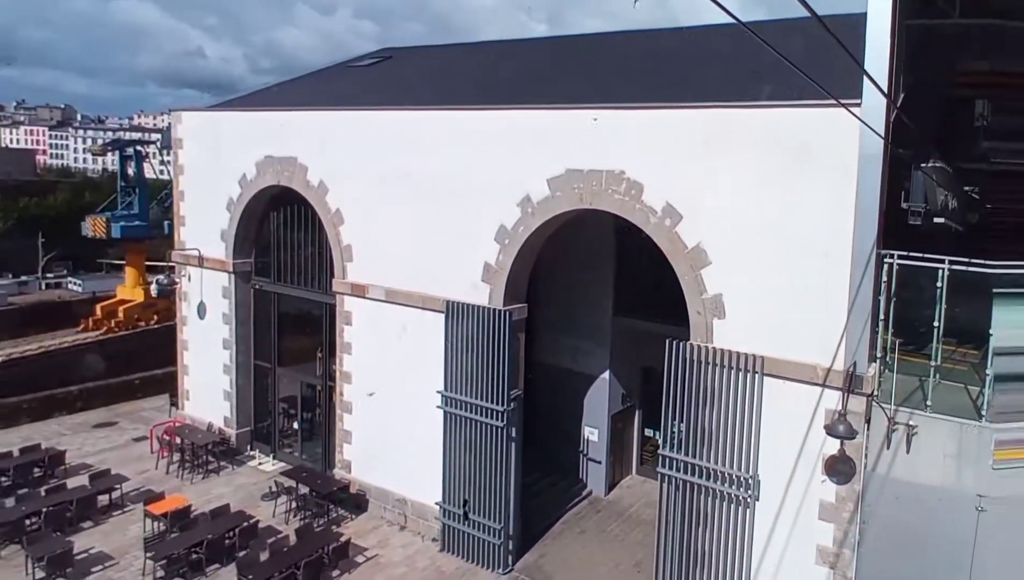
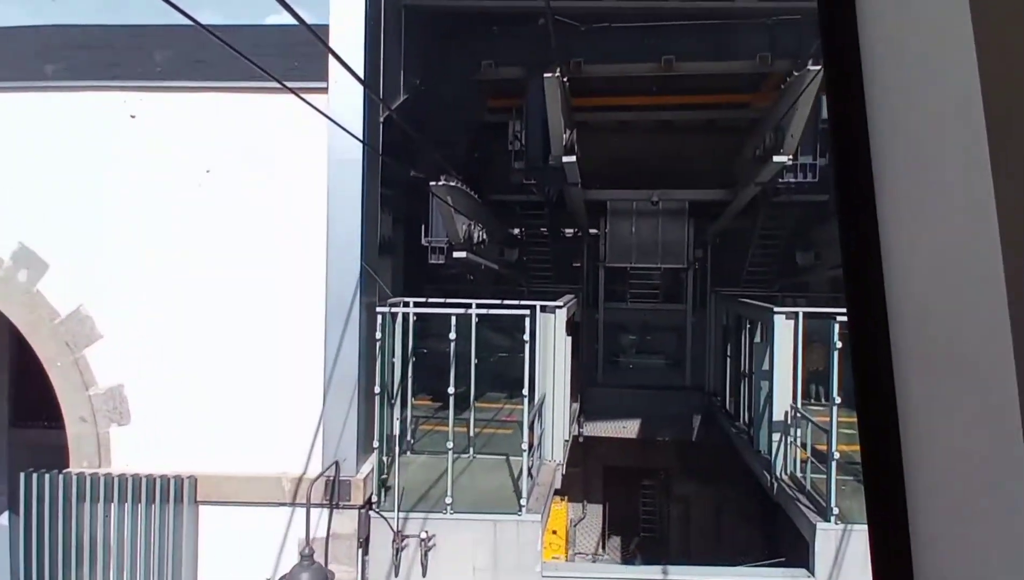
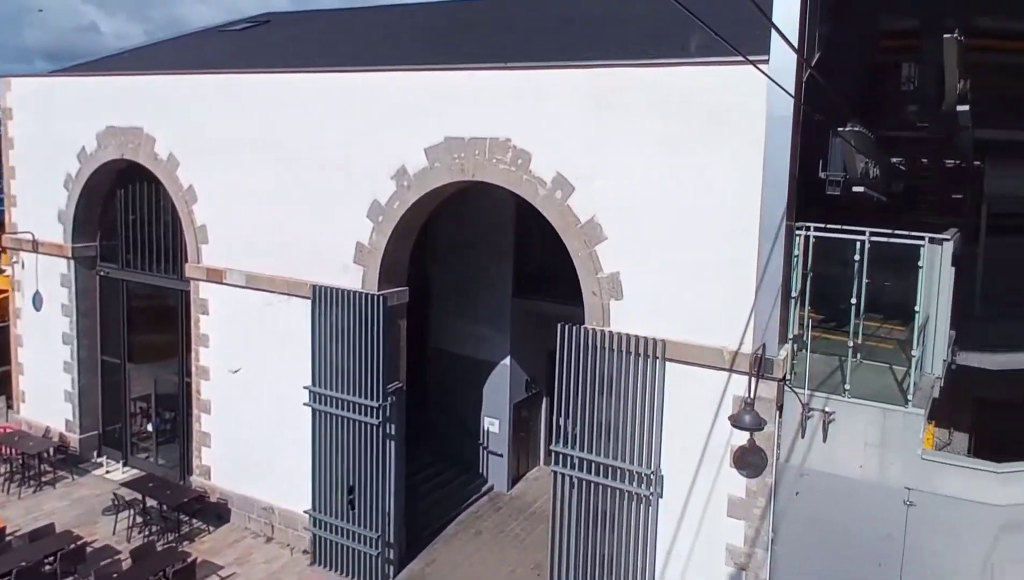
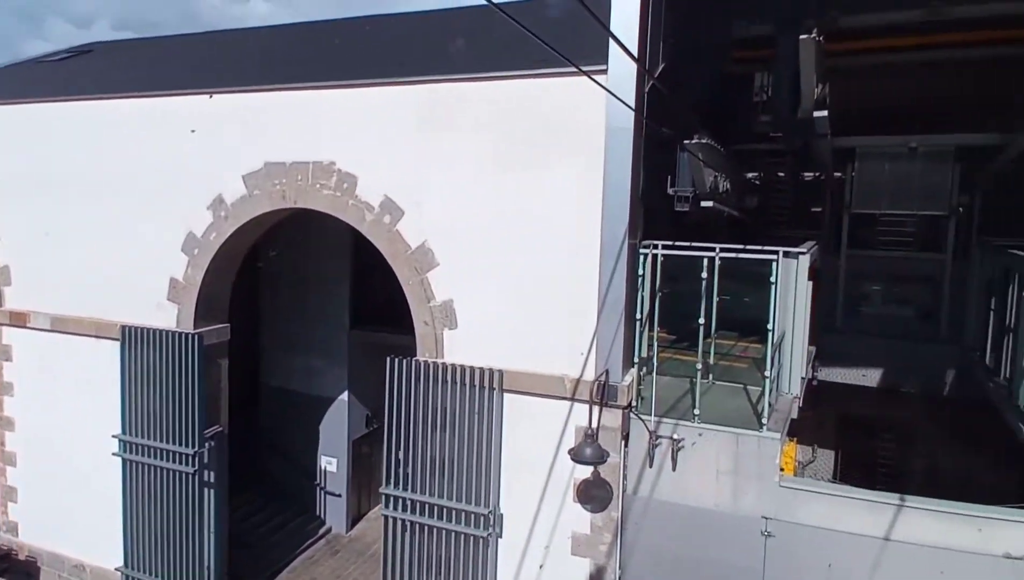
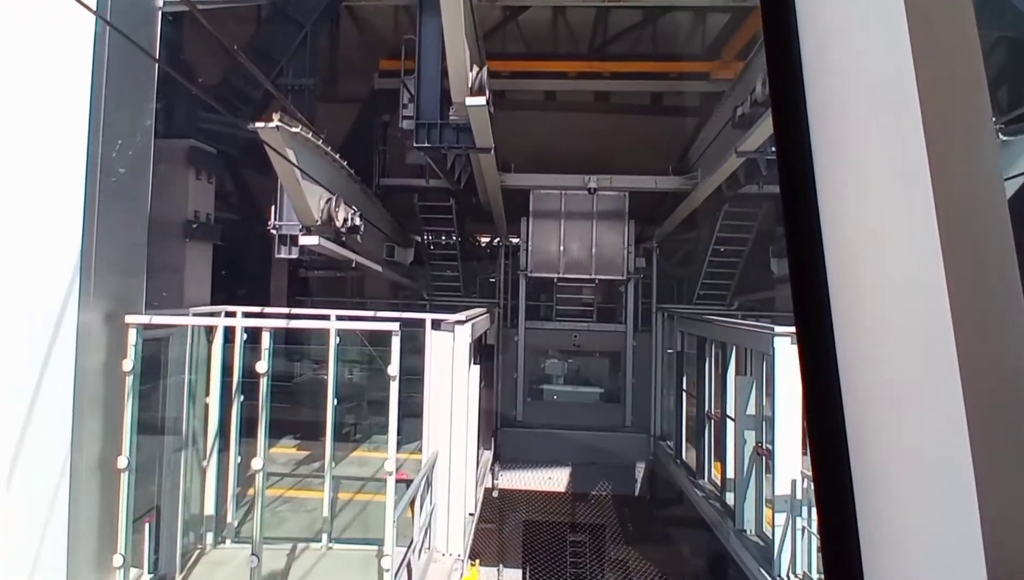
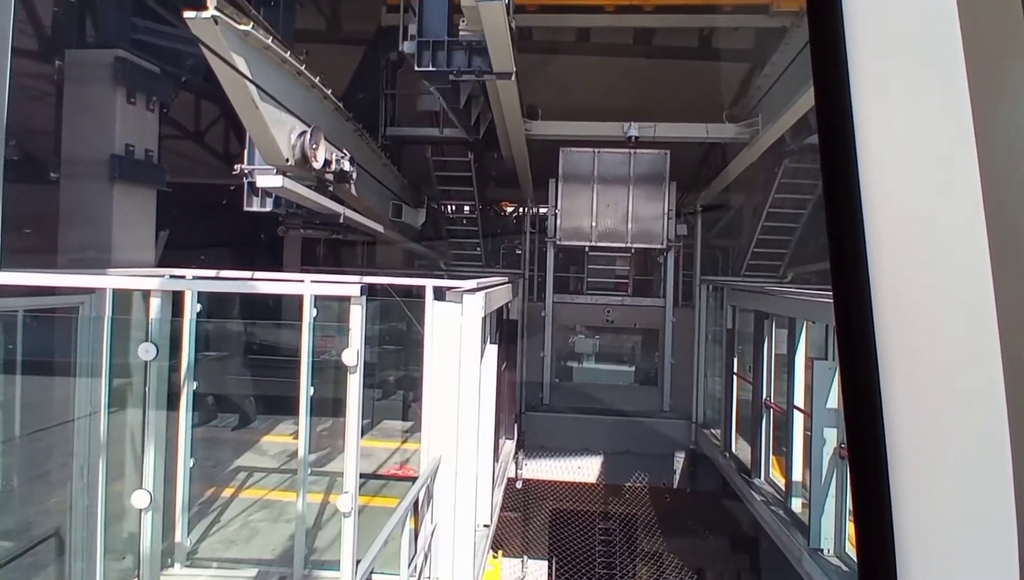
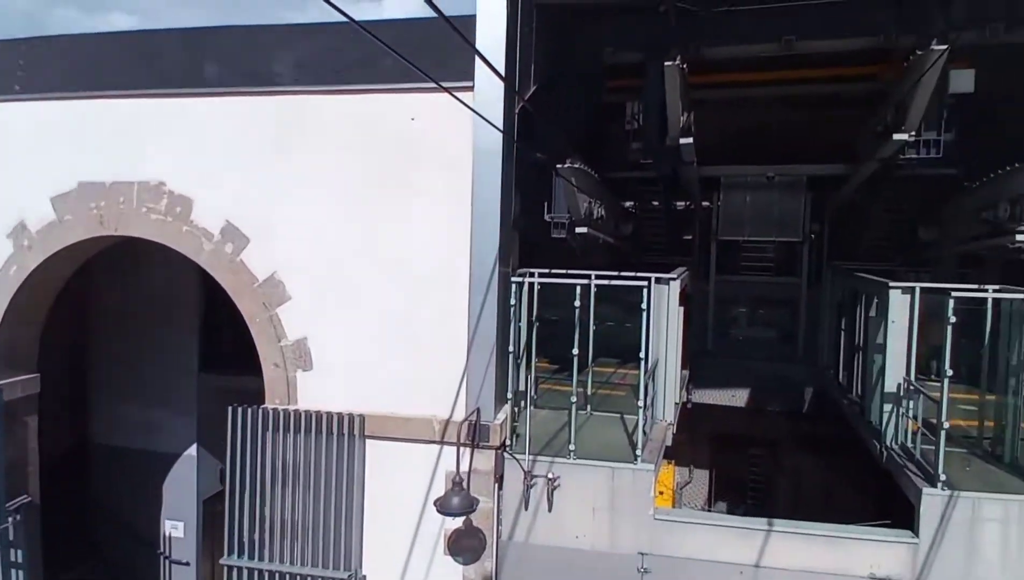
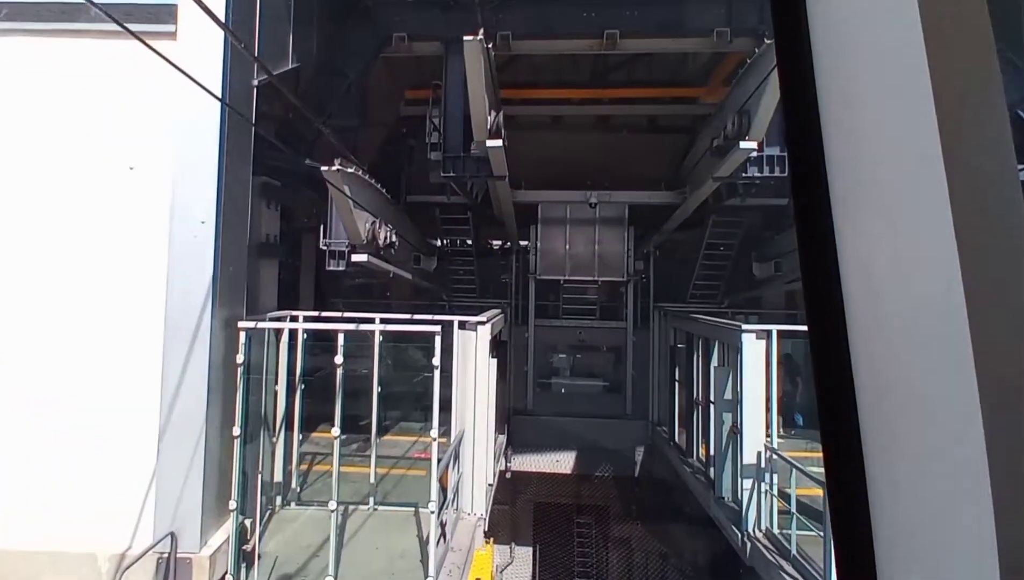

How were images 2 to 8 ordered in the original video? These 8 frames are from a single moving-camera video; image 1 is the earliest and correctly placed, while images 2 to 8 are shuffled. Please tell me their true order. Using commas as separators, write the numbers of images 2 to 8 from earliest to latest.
3, 4, 7, 2, 8, 5, 6
